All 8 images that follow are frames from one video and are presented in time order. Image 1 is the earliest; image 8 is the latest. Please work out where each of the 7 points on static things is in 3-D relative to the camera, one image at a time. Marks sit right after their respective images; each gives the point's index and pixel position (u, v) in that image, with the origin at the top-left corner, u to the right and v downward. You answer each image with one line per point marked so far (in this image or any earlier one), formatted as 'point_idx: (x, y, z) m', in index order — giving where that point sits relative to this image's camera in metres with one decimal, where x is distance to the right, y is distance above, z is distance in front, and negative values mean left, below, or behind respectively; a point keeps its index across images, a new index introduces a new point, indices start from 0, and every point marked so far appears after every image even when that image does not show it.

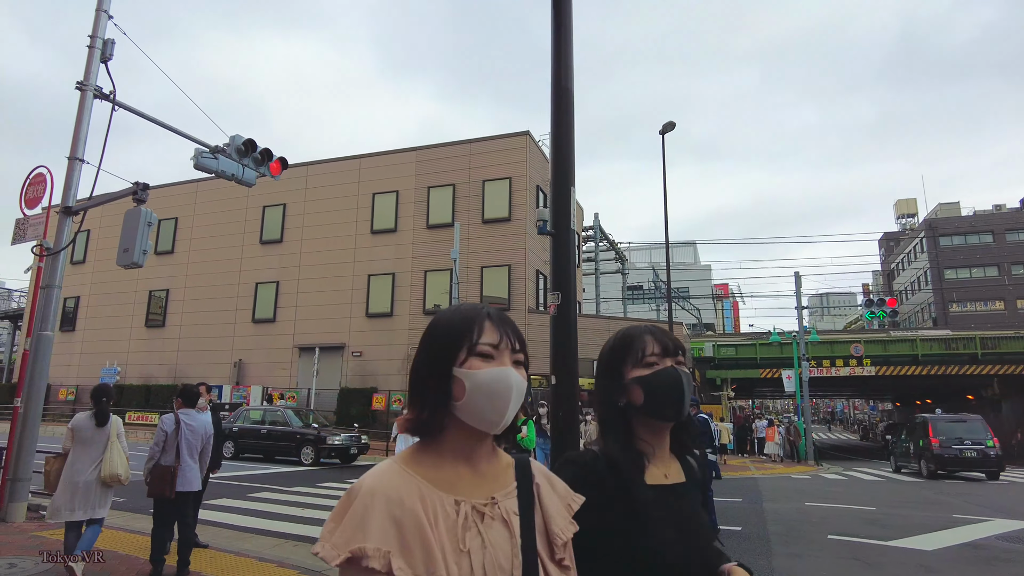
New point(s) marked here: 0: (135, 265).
0: (-4.7, +0.3, +7.5) m
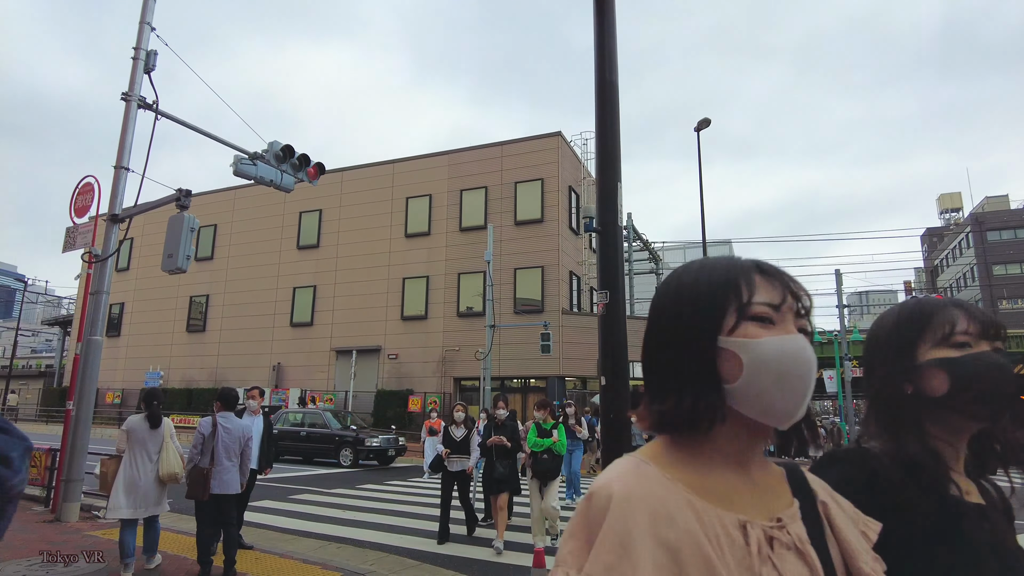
0: (-4.2, +0.2, +7.7) m
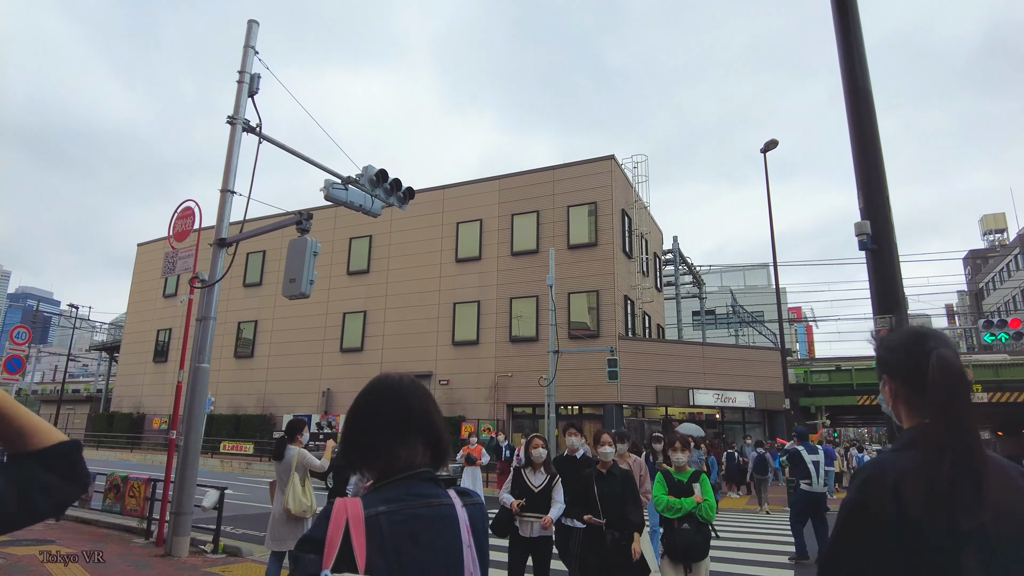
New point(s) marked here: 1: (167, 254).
0: (-2.6, -0.1, +7.4) m
1: (-5.6, +0.6, +9.8) m
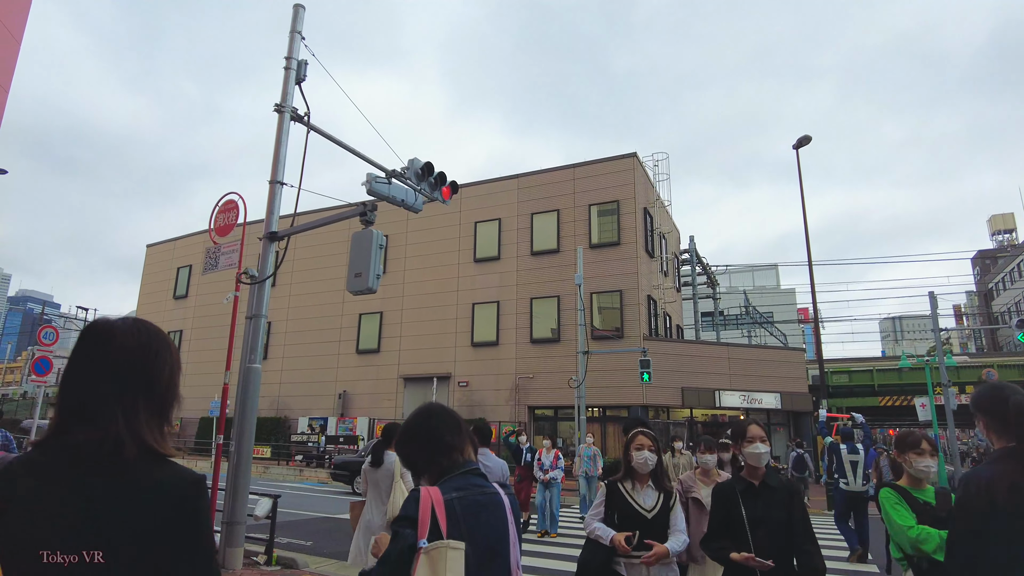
0: (-1.7, 0.0, +7.0) m
1: (-4.7, +0.6, +9.4) m
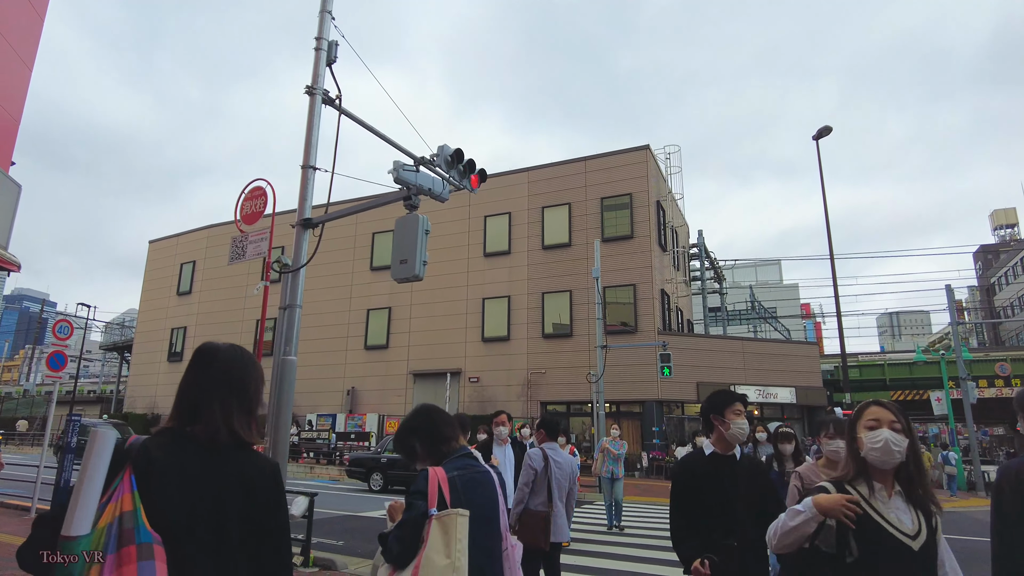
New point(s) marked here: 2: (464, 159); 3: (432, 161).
0: (-1.1, +0.1, +6.7) m
1: (-4.2, +0.7, +9.0) m
2: (-0.8, +2.3, +10.6) m
3: (-1.4, +2.2, +10.3) m
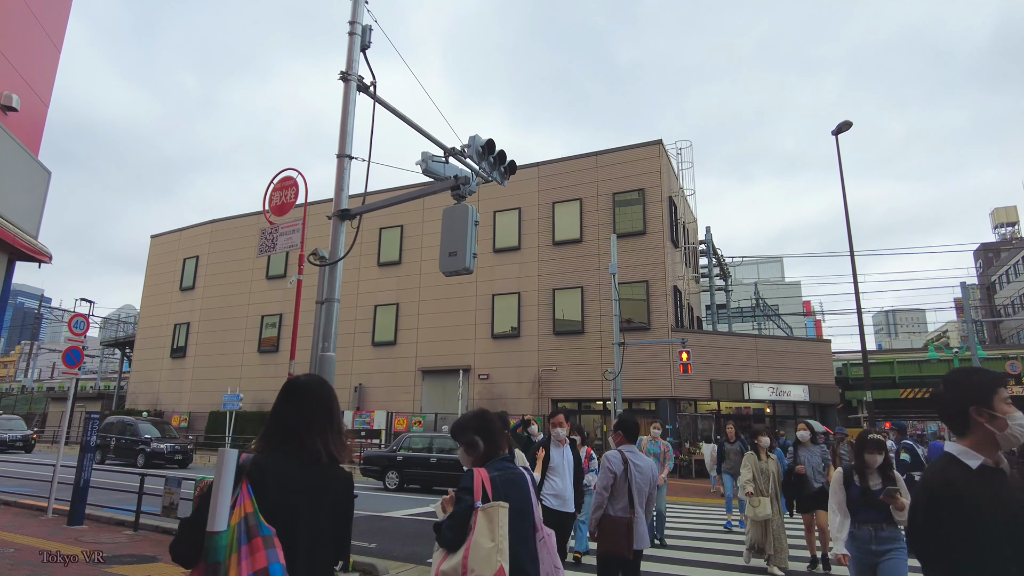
0: (-0.5, +0.2, +6.4) m
1: (-3.6, +0.8, +8.7) m
2: (-0.3, +2.4, +10.3) m
3: (-0.8, +2.3, +10.0) m
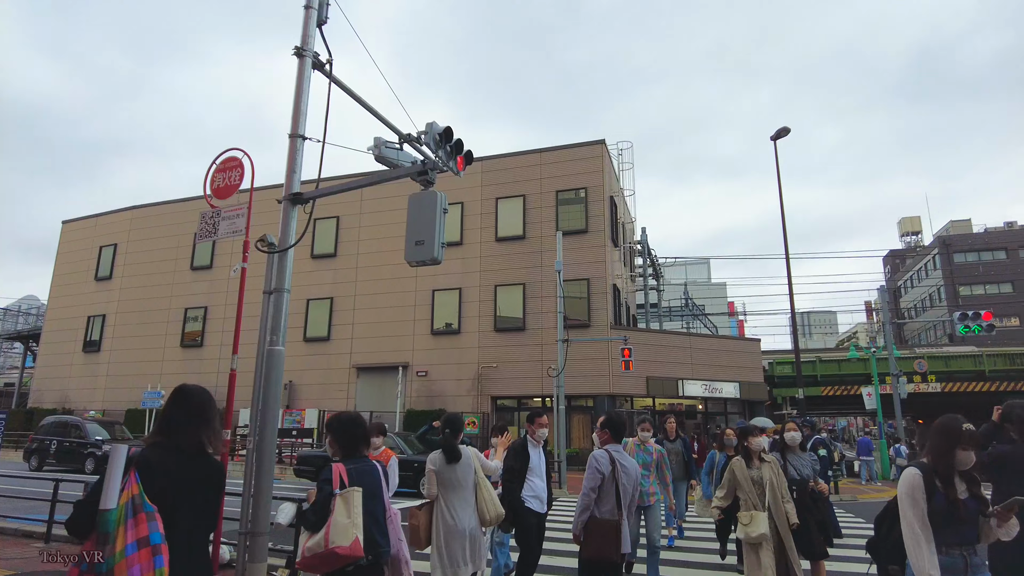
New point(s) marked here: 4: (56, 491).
0: (-0.8, +0.3, +6.1) m
1: (-4.1, +1.0, +8.1) m
2: (-1.0, +2.5, +10.0) m
3: (-1.5, +2.4, +9.7) m
4: (-6.4, -2.8, +8.5) m
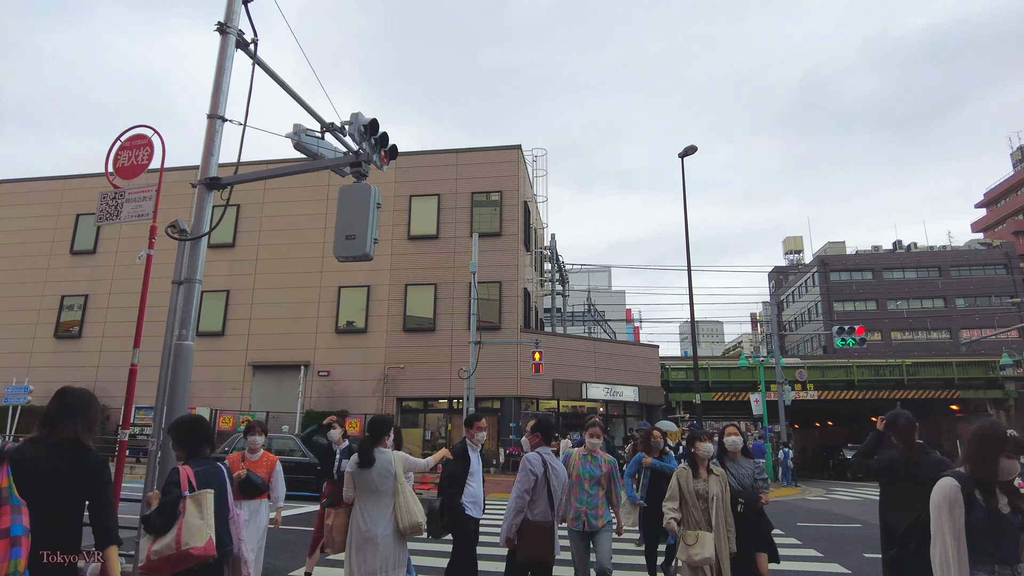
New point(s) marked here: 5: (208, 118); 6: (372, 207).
0: (-1.5, +0.3, +5.9) m
1: (-5.0, +1.2, +7.4) m
2: (-2.2, +2.5, +9.8) m
3: (-2.6, +2.5, +9.4) m
4: (-7.5, -2.6, +7.4) m
5: (-3.5, +1.9, +6.9) m
6: (-1.4, +0.8, +6.0) m
